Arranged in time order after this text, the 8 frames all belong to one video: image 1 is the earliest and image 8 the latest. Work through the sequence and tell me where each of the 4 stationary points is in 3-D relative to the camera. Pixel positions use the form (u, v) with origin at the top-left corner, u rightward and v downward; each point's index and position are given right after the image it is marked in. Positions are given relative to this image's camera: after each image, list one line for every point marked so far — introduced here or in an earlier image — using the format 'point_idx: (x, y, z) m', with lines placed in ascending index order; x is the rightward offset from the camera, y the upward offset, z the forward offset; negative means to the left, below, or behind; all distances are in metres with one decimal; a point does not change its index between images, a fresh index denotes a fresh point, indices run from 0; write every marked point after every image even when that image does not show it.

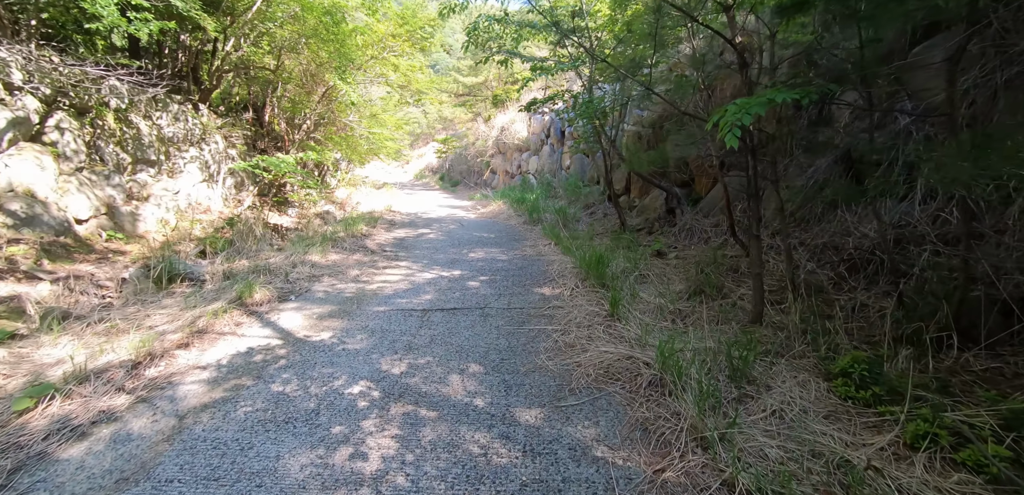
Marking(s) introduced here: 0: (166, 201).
0: (-5.2, +0.7, +8.3) m
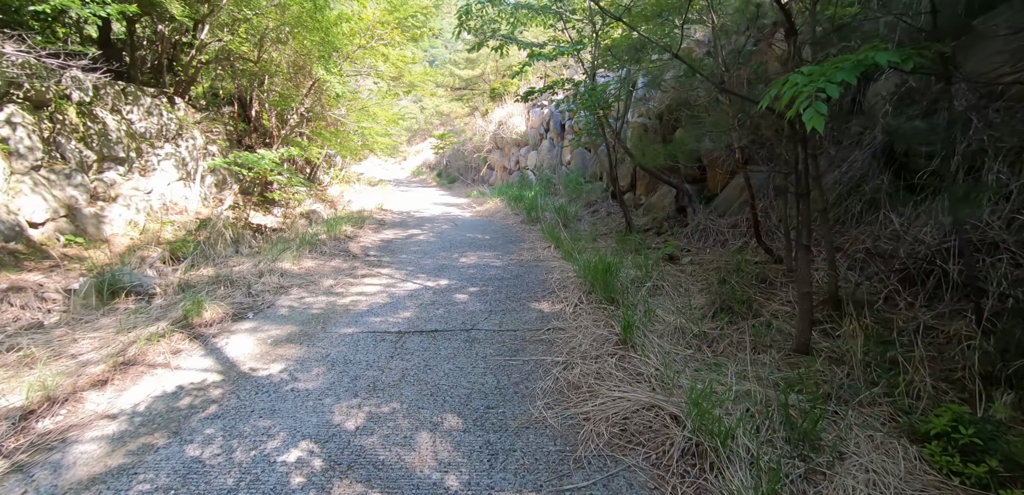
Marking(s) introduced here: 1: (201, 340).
0: (-5.3, +0.6, +7.7) m
1: (-1.8, -0.5, +3.2) m
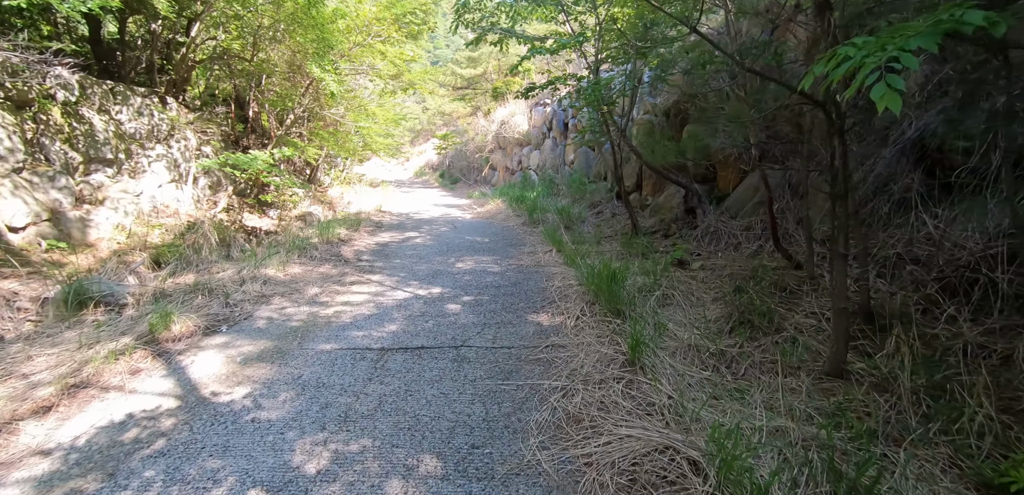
0: (-5.3, +0.6, +7.5) m
1: (-1.8, -0.6, +2.9) m
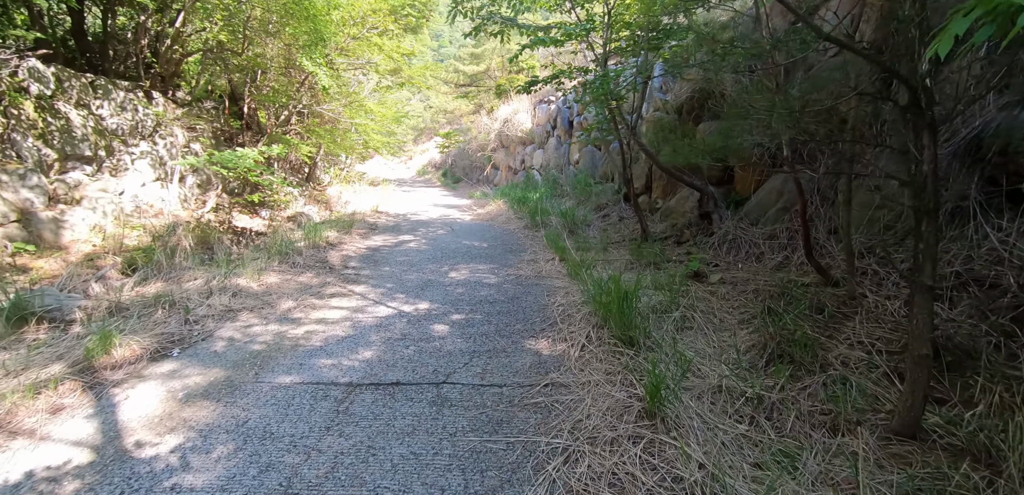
0: (-5.3, +0.6, +7.0) m
1: (-1.8, -0.6, +2.4) m
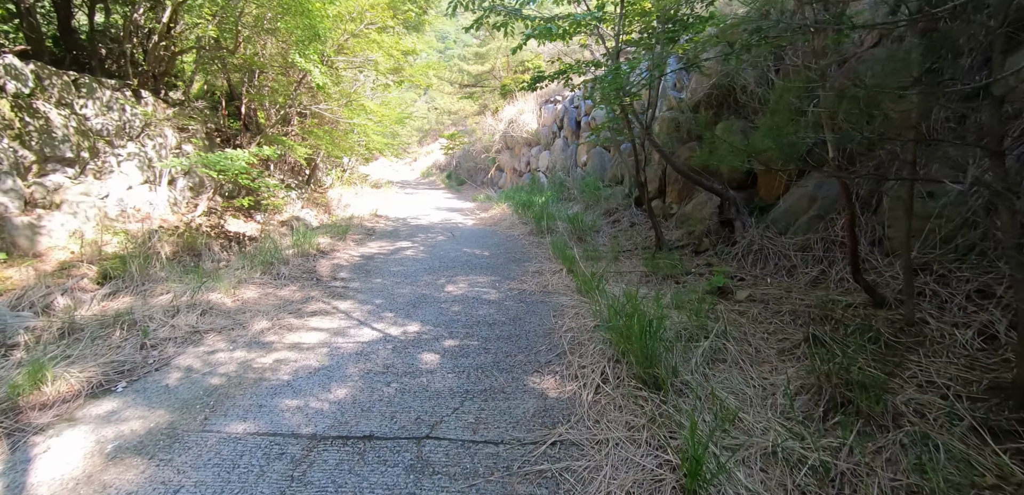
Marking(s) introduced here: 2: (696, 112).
0: (-5.2, +0.5, +6.7) m
1: (-1.8, -0.7, +2.0) m
2: (+1.9, +1.4, +5.7) m
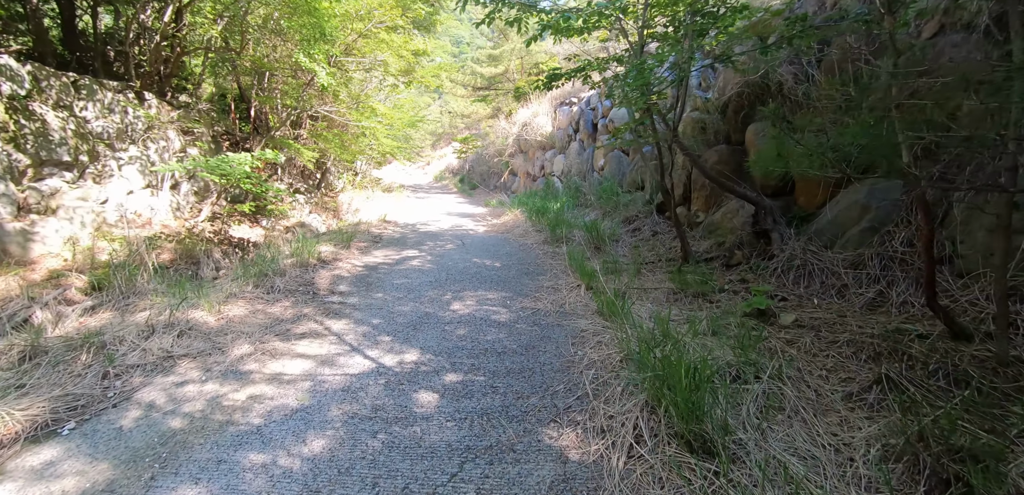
0: (-5.0, +0.4, +6.4) m
1: (-1.8, -0.8, +1.7) m
2: (+2.0, +1.3, +5.2) m
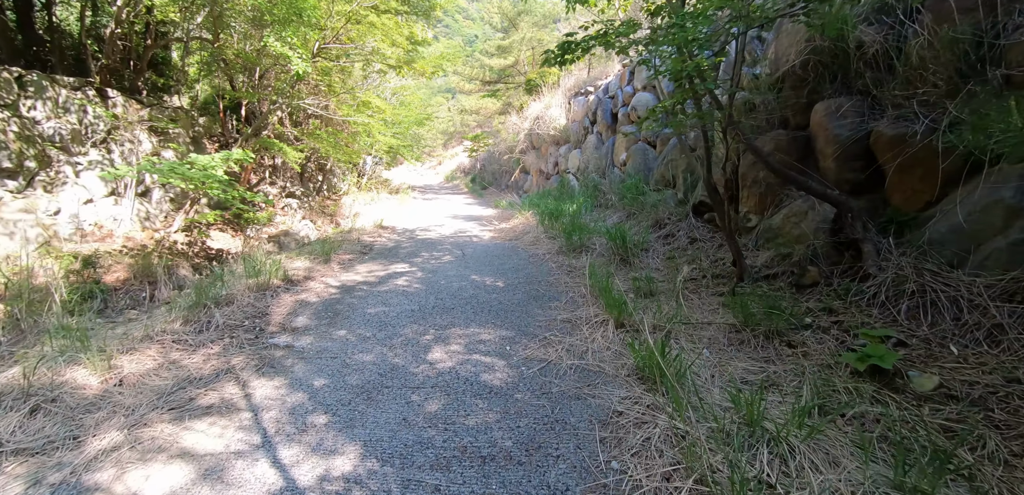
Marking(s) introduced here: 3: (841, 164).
0: (-5.0, +0.2, +5.6) m
1: (-1.9, -0.9, +0.8) m
2: (+2.1, +1.2, +4.2) m
3: (+2.1, +0.5, +3.6) m
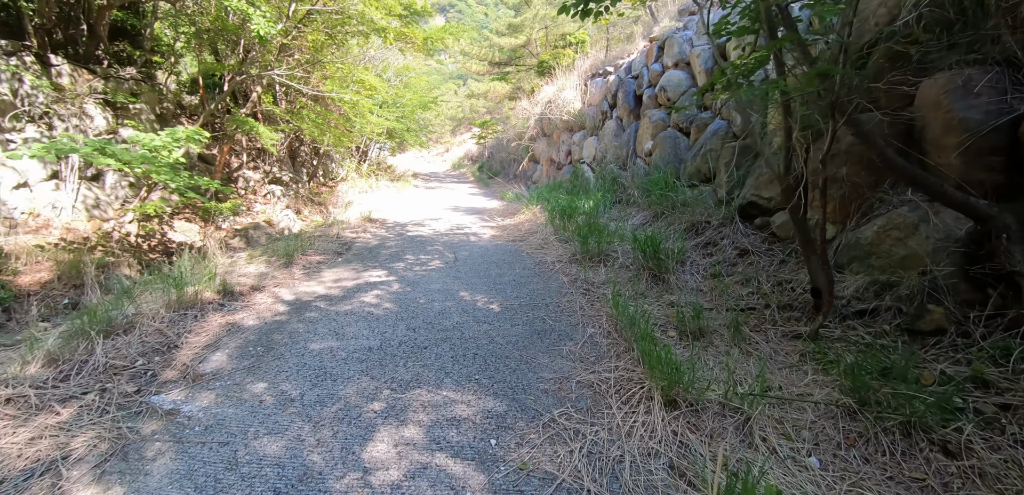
0: (-4.9, +0.3, +4.7) m
1: (-1.9, -1.0, -0.2) m
2: (+2.1, +1.1, +3.2) m
3: (+2.1, +0.4, +2.5) m
